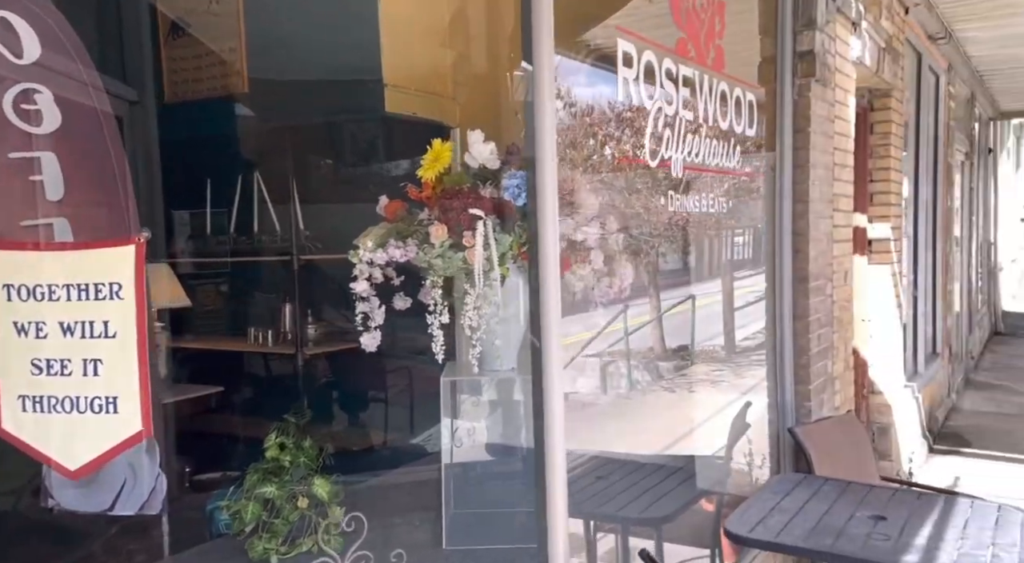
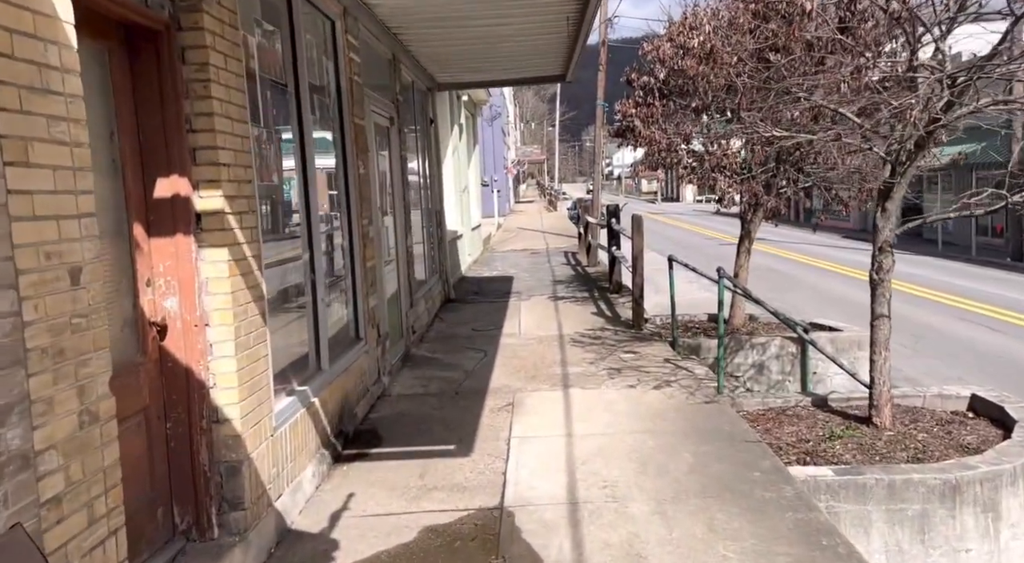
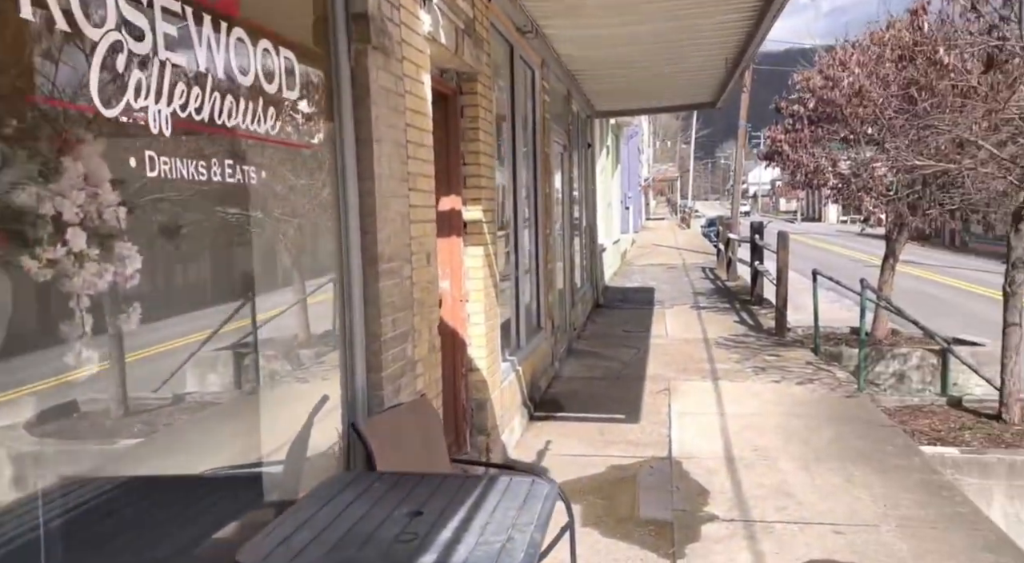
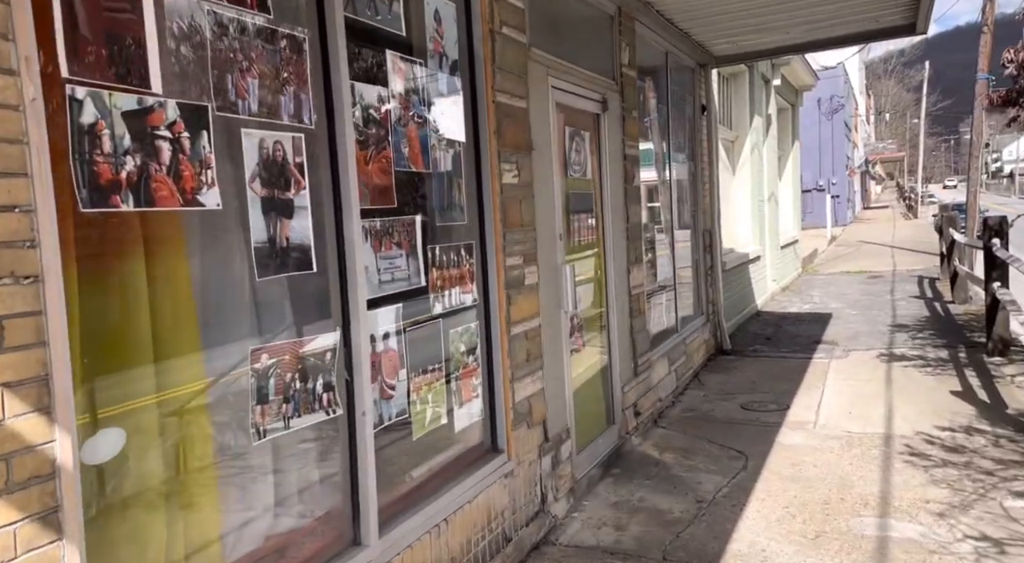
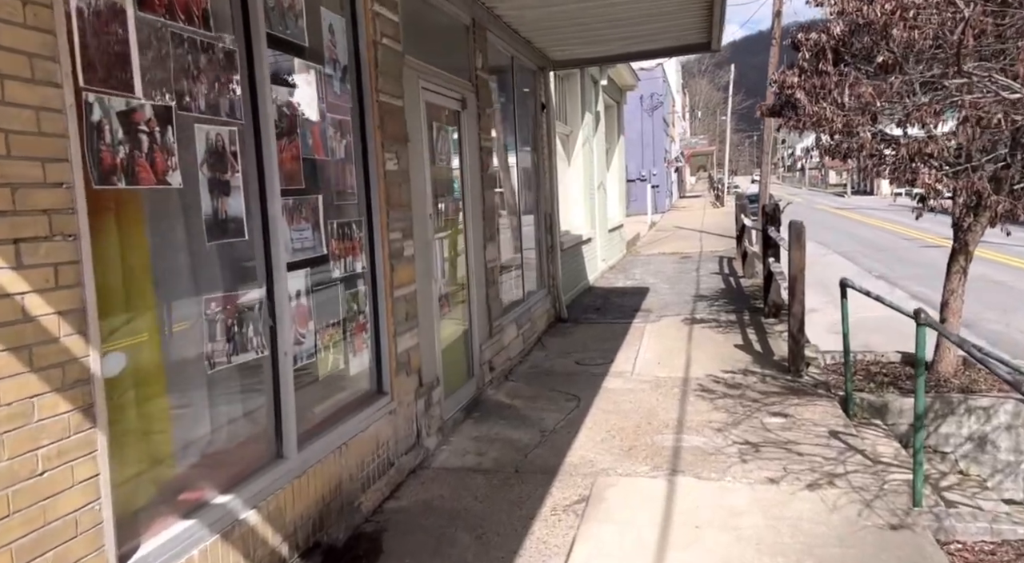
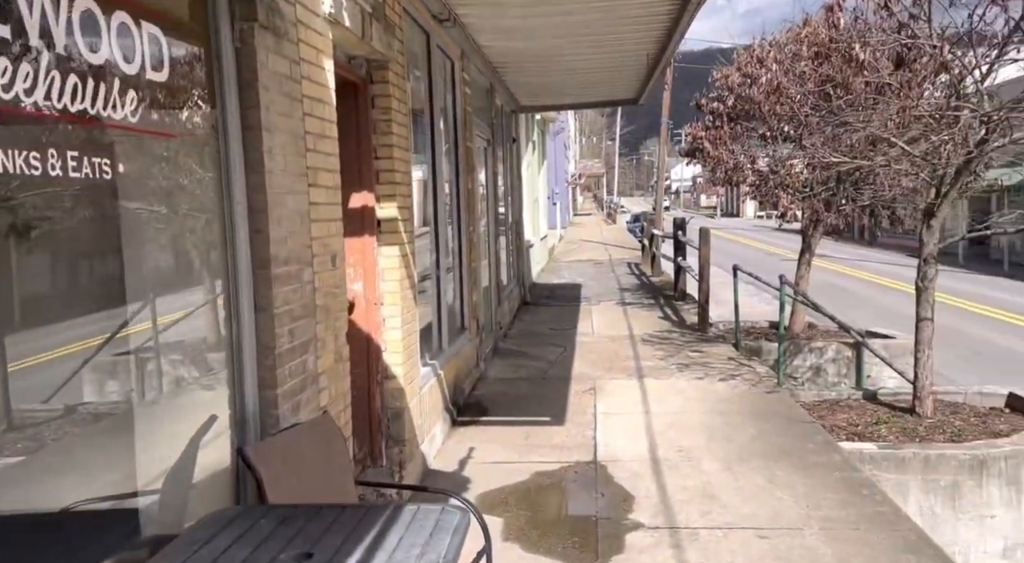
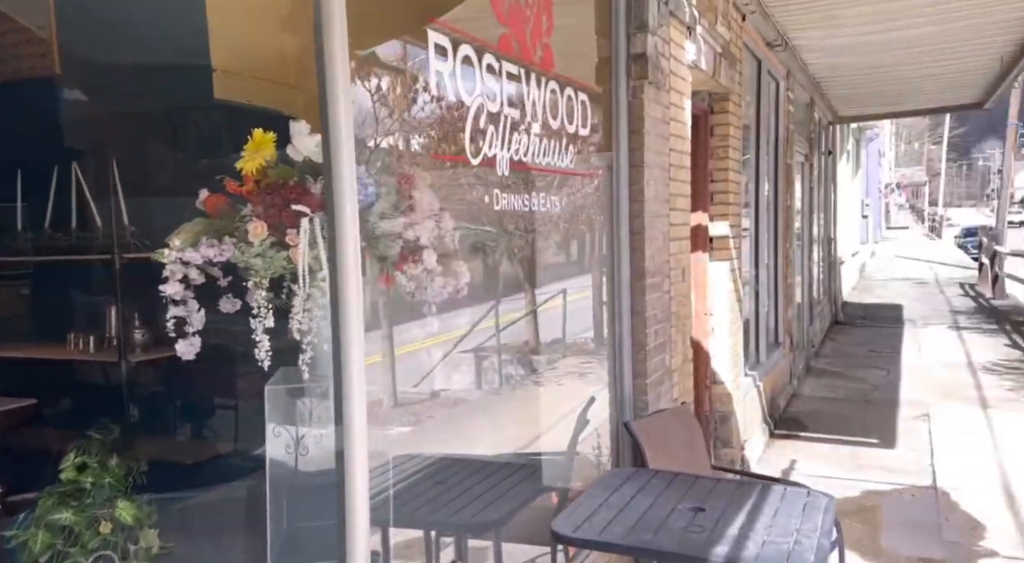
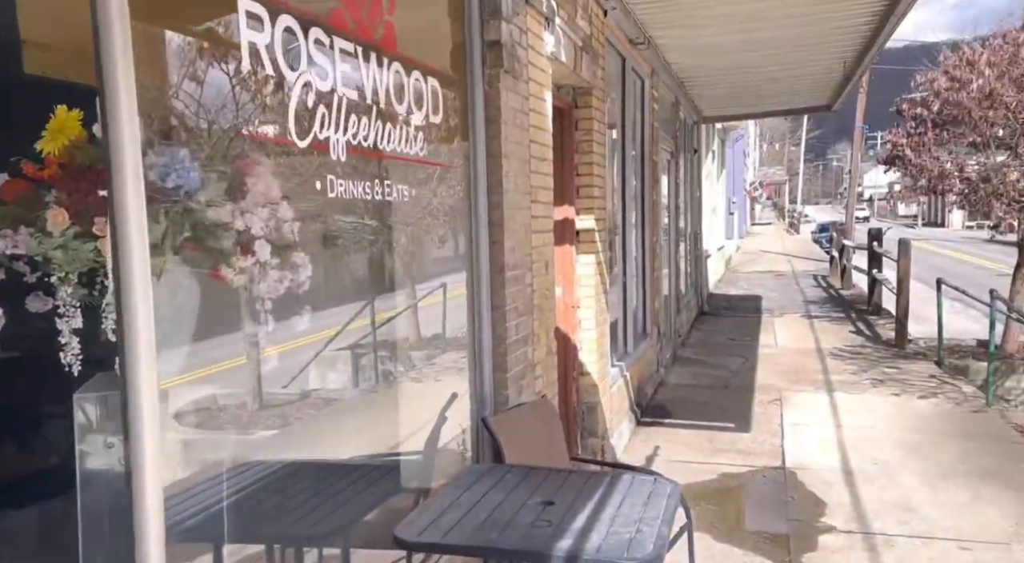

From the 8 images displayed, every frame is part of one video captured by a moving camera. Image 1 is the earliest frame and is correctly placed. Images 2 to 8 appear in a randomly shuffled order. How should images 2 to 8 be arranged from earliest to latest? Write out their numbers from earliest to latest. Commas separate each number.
7, 8, 3, 6, 2, 5, 4
